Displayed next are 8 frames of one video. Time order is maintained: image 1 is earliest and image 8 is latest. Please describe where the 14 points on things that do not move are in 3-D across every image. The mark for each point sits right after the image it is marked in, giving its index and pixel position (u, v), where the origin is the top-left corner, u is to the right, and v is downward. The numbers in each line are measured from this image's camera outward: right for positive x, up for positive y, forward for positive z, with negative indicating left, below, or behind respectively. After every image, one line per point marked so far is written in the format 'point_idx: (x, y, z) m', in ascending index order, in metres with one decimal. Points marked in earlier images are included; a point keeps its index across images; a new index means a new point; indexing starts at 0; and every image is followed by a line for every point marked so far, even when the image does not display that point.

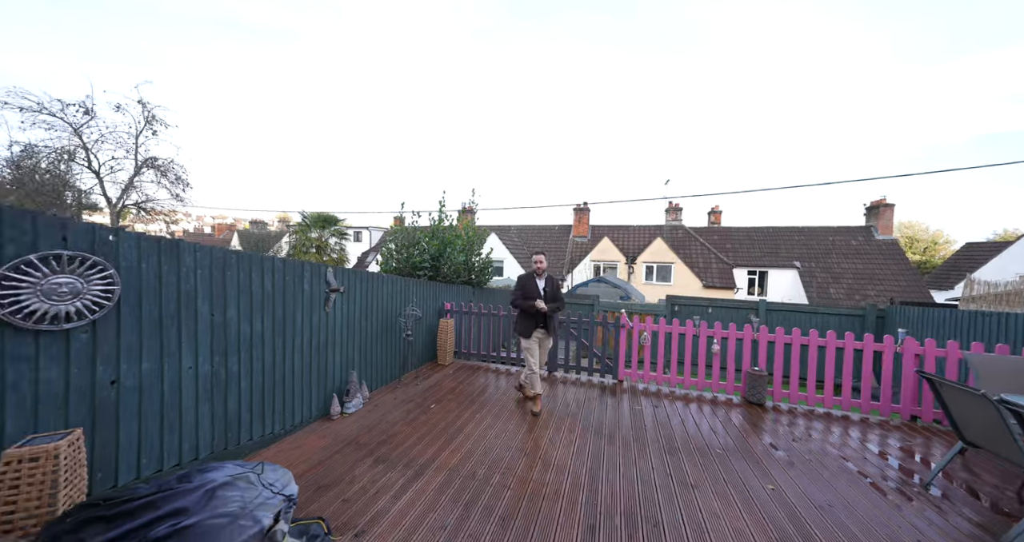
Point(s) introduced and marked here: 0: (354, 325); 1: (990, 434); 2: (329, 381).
0: (-1.9, -0.7, +5.3) m
1: (+3.8, -1.3, +3.2) m
2: (-2.1, -1.3, +4.9) m
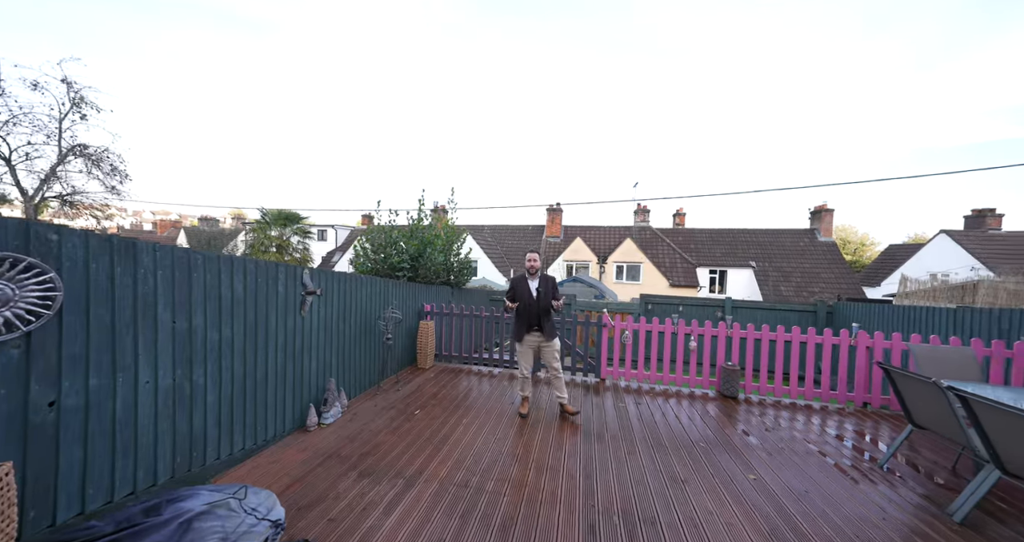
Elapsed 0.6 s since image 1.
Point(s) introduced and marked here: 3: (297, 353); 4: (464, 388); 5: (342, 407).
0: (-2.1, -0.7, +5.0) m
1: (+3.8, -1.3, +3.7) m
2: (-2.3, -1.3, +4.7) m
3: (-2.3, -0.9, +4.6) m
4: (-0.5, -1.6, +5.6) m
5: (-1.9, -1.6, +4.9) m
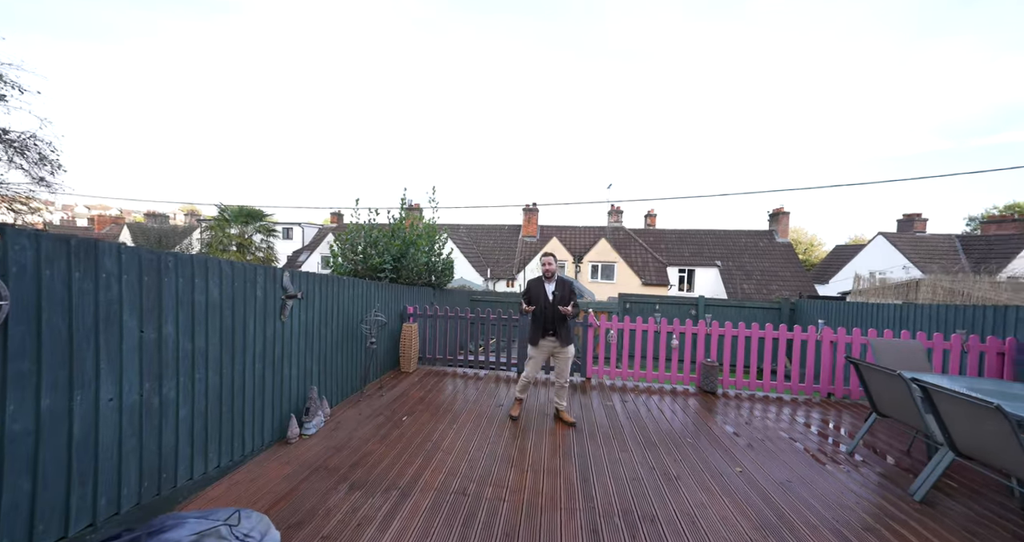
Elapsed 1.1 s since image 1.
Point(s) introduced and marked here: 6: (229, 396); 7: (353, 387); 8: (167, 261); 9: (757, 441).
0: (-2.2, -0.7, +4.7) m
1: (+3.8, -1.3, +4.0) m
2: (-2.3, -1.3, +4.4) m
3: (-2.4, -0.9, +4.3) m
4: (-0.7, -1.6, +5.5) m
5: (-2.0, -1.6, +4.7) m
6: (-2.6, -1.1, +3.8) m
7: (-2.0, -1.5, +5.4) m
8: (-2.7, +0.1, +3.3) m
9: (+2.7, -1.9, +4.6) m
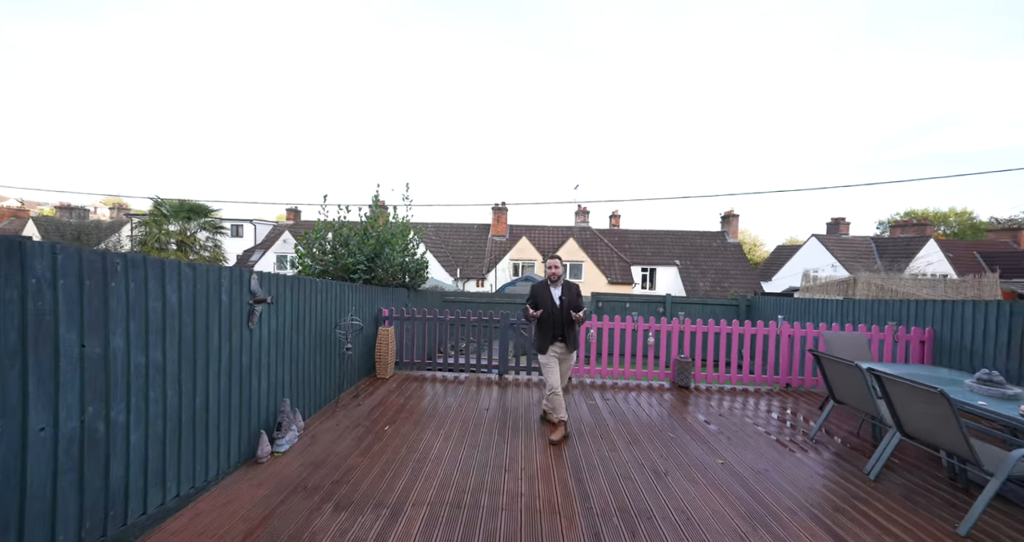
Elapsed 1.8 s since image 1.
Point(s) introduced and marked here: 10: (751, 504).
0: (-2.3, -0.7, +4.3) m
1: (+3.7, -1.3, +4.5) m
2: (-2.4, -1.3, +4.0) m
3: (-2.5, -0.9, +3.8) m
4: (-1.0, -1.6, +5.3) m
5: (-2.2, -1.6, +4.3) m
6: (-2.6, -1.2, +3.3) m
7: (-2.2, -1.5, +5.0) m
8: (-2.6, 0.0, +2.8) m
9: (+2.6, -1.9, +4.9) m
10: (+2.1, -2.1, +3.7) m
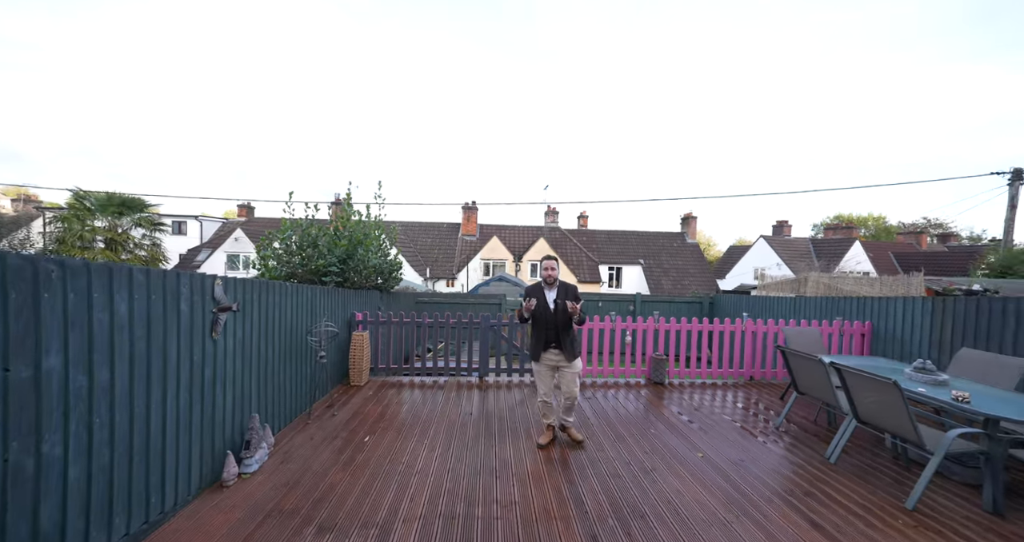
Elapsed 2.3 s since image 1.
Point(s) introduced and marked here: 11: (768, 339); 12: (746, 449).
0: (-2.5, -0.8, +3.9) m
1: (+3.5, -1.3, +4.8) m
2: (-2.5, -1.4, +3.6) m
3: (-2.5, -1.0, +3.4) m
4: (-1.2, -1.6, +5.1) m
5: (-2.3, -1.6, +3.9) m
6: (-2.6, -1.2, +2.9) m
7: (-2.4, -1.5, +4.7) m
8: (-2.6, 0.0, +2.4) m
9: (+2.4, -1.9, +5.1) m
10: (+2.0, -2.1, +3.9) m
11: (+3.9, -1.0, +6.4) m
12: (+2.6, -2.0, +4.7) m
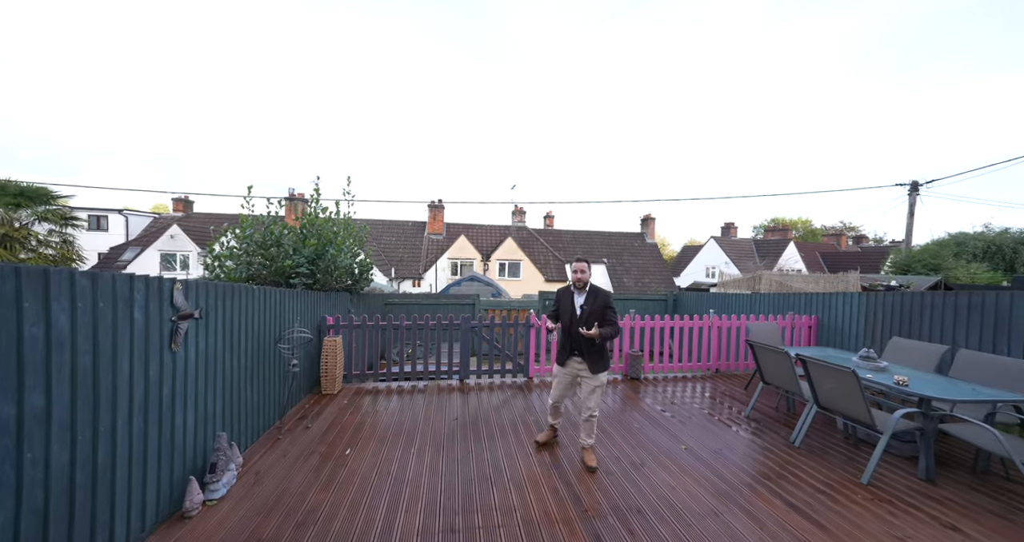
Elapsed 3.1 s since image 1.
0: (-2.5, -0.8, +3.5) m
1: (+3.3, -1.3, +5.1) m
2: (-2.5, -1.4, +3.1) m
3: (-2.5, -1.0, +3.0) m
4: (-1.4, -1.6, +4.7) m
5: (-2.3, -1.6, +3.5) m
6: (-2.4, -1.2, +2.4) m
7: (-2.5, -1.5, +4.2) m
8: (-2.4, 0.0, +2.0) m
9: (+2.1, -1.8, +5.2) m
10: (+2.0, -2.1, +4.1) m
11: (+3.5, -1.0, +6.8) m
12: (+2.4, -2.0, +4.9) m
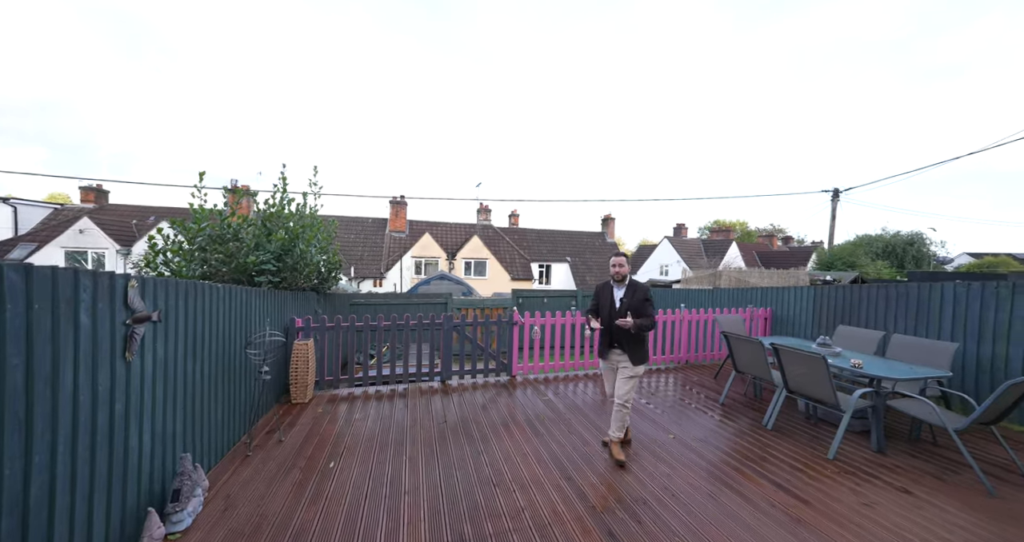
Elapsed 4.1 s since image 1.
0: (-2.4, -0.7, +2.9) m
1: (+3.1, -1.2, +5.4) m
2: (-2.3, -1.3, +2.6) m
3: (-2.3, -0.9, +2.5) m
4: (-1.5, -1.5, +4.3) m
5: (-2.2, -1.6, +3.0) m
6: (-2.2, -1.1, +1.9) m
7: (-2.5, -1.5, +3.6) m
8: (-2.1, +0.1, +1.5) m
9: (+1.9, -1.8, +5.3) m
10: (+1.9, -1.9, +4.1) m
11: (+3.0, -0.9, +7.1) m
12: (+2.3, -1.9, +5.1) m
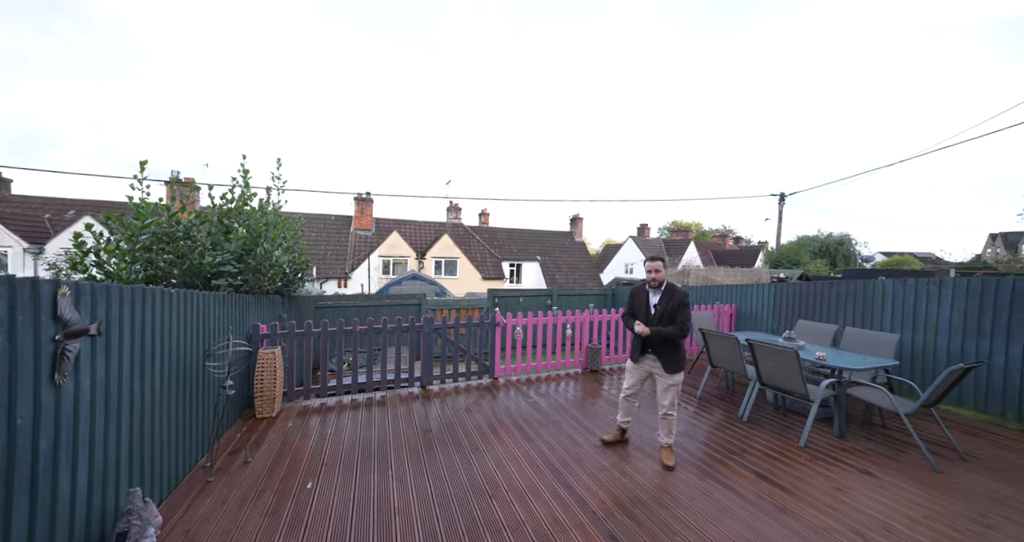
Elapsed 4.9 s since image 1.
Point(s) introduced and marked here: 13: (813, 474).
0: (-2.4, -0.7, +2.5) m
1: (+2.8, -1.1, +5.5) m
2: (-2.3, -1.3, +2.1) m
3: (-2.2, -0.9, +2.0) m
4: (-1.6, -1.5, +4.0) m
5: (-2.2, -1.6, +2.5) m
6: (-2.1, -1.1, +1.5) m
7: (-2.6, -1.5, +3.2) m
8: (-1.9, +0.1, +1.1) m
9: (+1.7, -1.7, +5.3) m
10: (+1.8, -1.9, +4.1) m
11: (+2.6, -0.9, +7.2) m
12: (+2.1, -1.8, +5.1) m
13: (+3.1, -2.1, +4.3) m
